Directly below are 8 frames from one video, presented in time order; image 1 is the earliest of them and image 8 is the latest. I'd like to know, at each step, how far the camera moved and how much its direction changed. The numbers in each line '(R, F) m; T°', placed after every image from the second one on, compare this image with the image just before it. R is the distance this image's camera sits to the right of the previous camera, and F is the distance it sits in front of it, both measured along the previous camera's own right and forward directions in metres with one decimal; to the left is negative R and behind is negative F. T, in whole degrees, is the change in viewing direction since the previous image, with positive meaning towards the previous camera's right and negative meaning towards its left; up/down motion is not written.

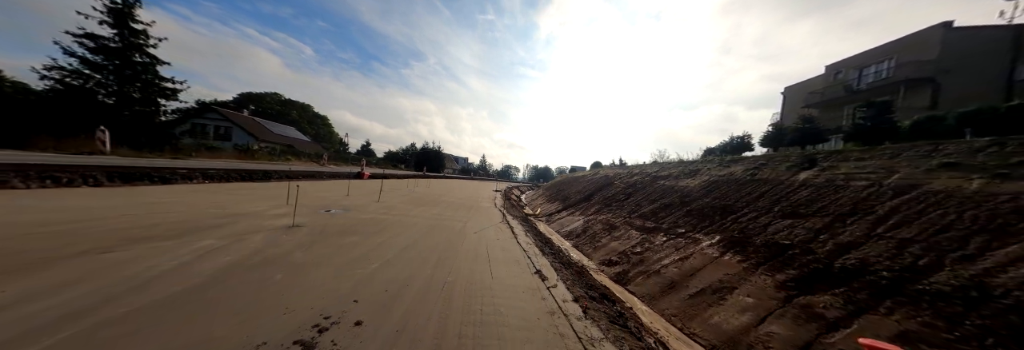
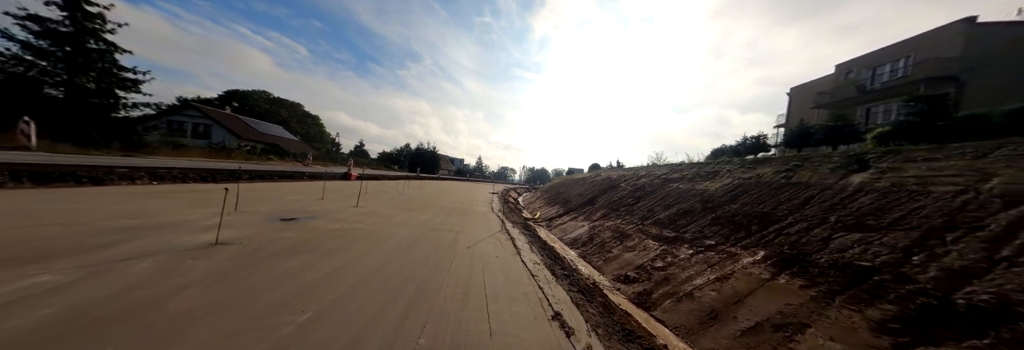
(-0.1, +1.1) m; +1°
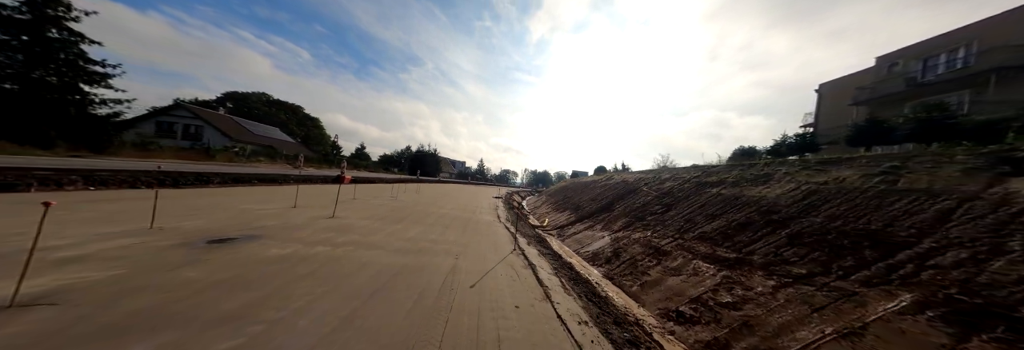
(-0.3, +1.6) m; 0°
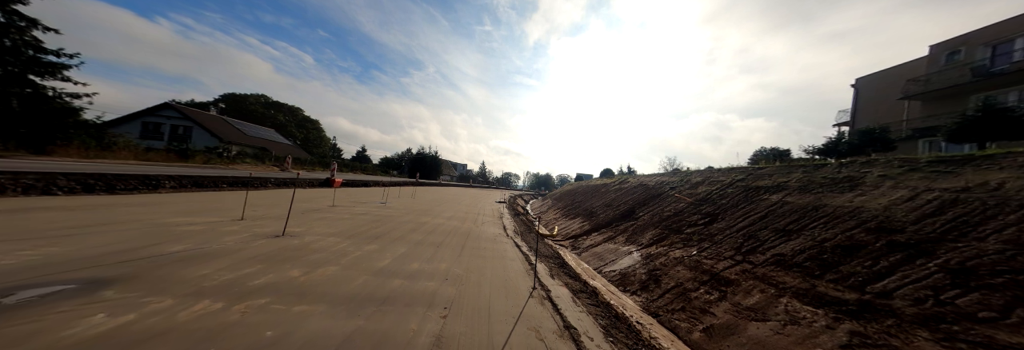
(-0.3, +1.8) m; 0°
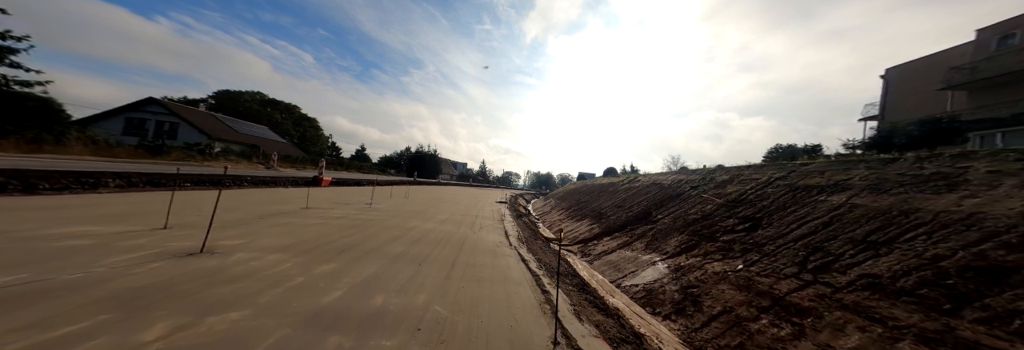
(-0.1, +1.3) m; 0°
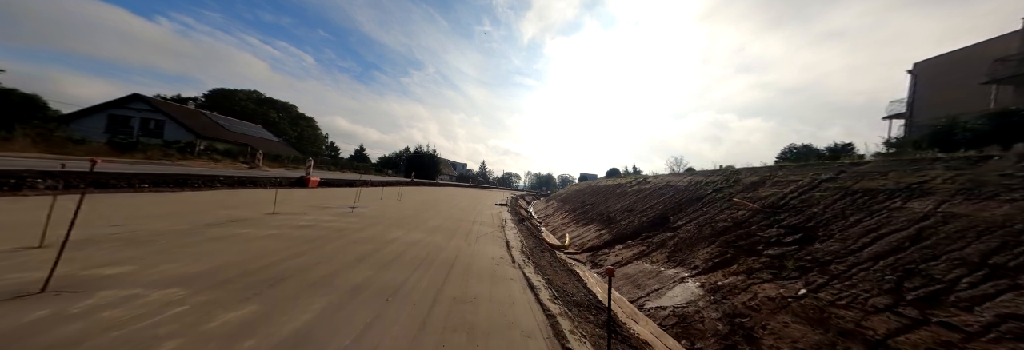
(-0.1, +1.2) m; 0°
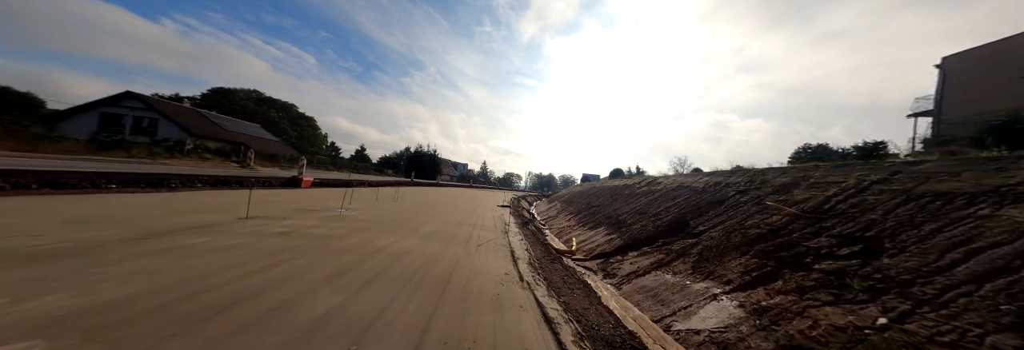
(-0.1, +0.9) m; 0°
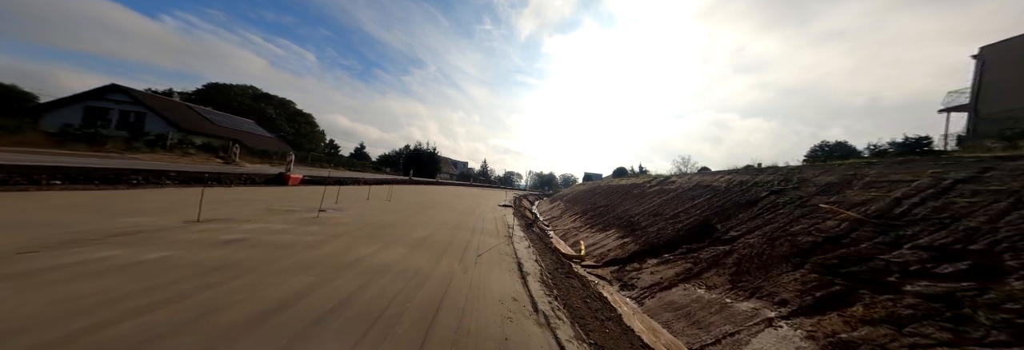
(-0.2, +1.1) m; 0°
